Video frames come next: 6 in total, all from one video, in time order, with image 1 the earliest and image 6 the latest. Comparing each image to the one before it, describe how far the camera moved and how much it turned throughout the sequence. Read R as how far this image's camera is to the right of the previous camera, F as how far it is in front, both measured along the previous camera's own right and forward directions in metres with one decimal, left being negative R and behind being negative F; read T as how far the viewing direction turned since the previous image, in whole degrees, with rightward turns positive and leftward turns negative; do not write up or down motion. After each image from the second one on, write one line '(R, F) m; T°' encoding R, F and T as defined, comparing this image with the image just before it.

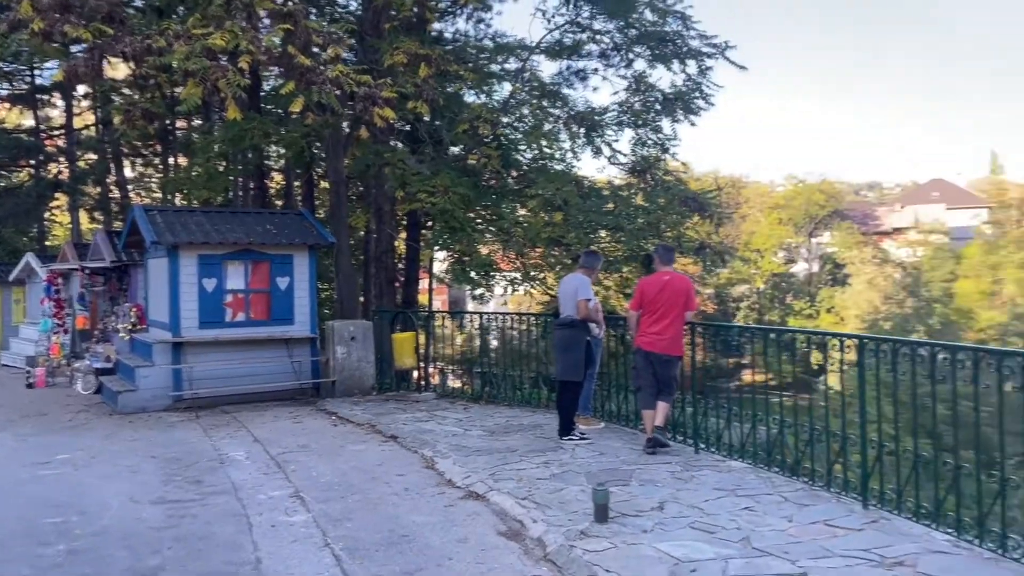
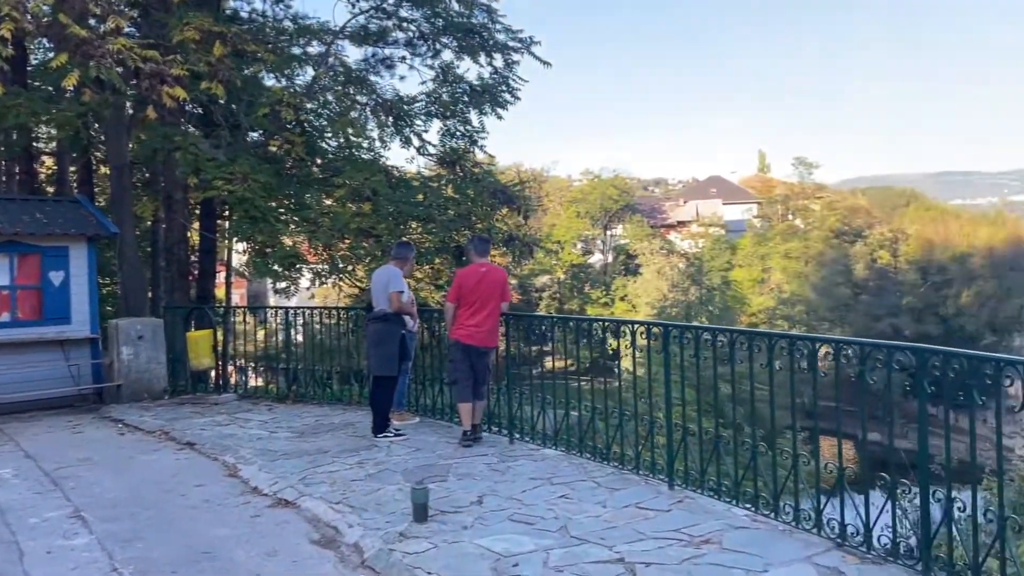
(0.0, +0.1) m; +13°
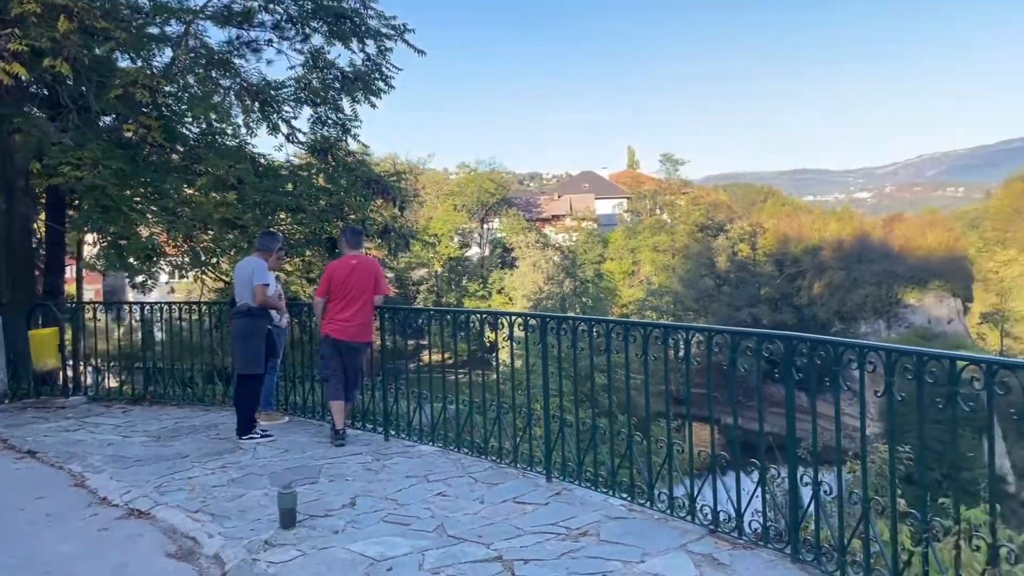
(0.0, +0.1) m; +8°
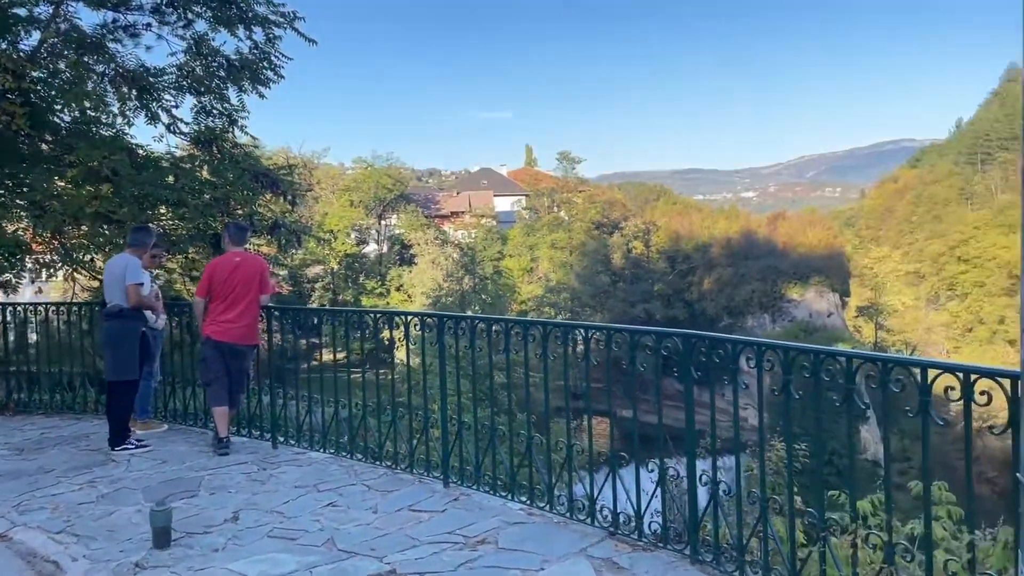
(0.0, +0.2) m; +7°
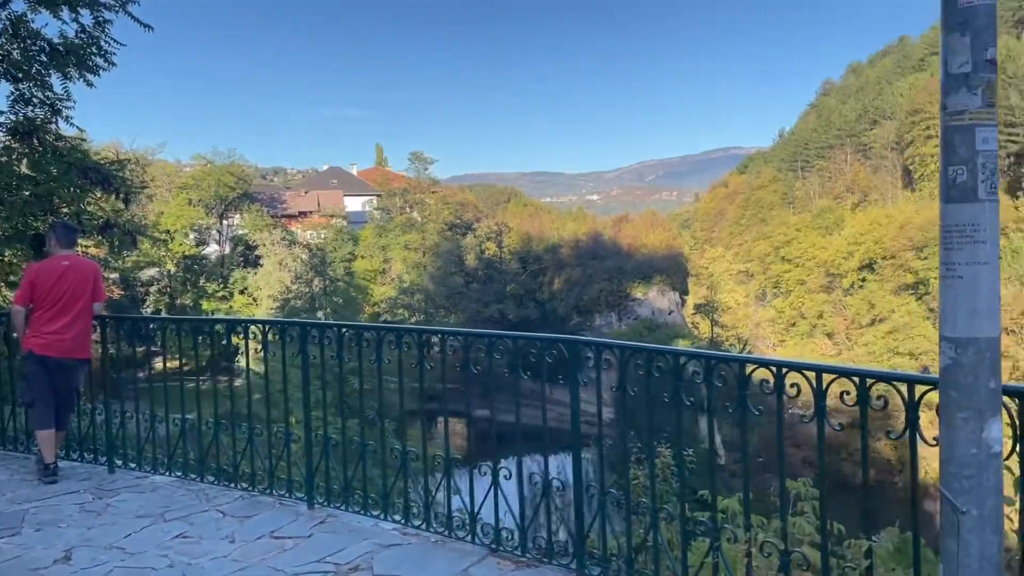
(-0.1, +0.2) m; +10°
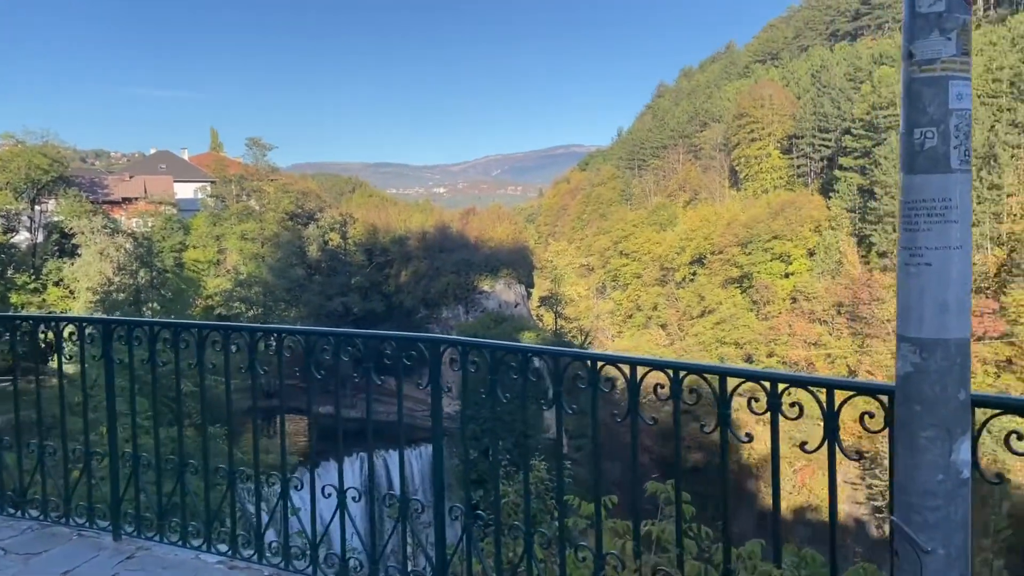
(0.0, +0.4) m; +11°
